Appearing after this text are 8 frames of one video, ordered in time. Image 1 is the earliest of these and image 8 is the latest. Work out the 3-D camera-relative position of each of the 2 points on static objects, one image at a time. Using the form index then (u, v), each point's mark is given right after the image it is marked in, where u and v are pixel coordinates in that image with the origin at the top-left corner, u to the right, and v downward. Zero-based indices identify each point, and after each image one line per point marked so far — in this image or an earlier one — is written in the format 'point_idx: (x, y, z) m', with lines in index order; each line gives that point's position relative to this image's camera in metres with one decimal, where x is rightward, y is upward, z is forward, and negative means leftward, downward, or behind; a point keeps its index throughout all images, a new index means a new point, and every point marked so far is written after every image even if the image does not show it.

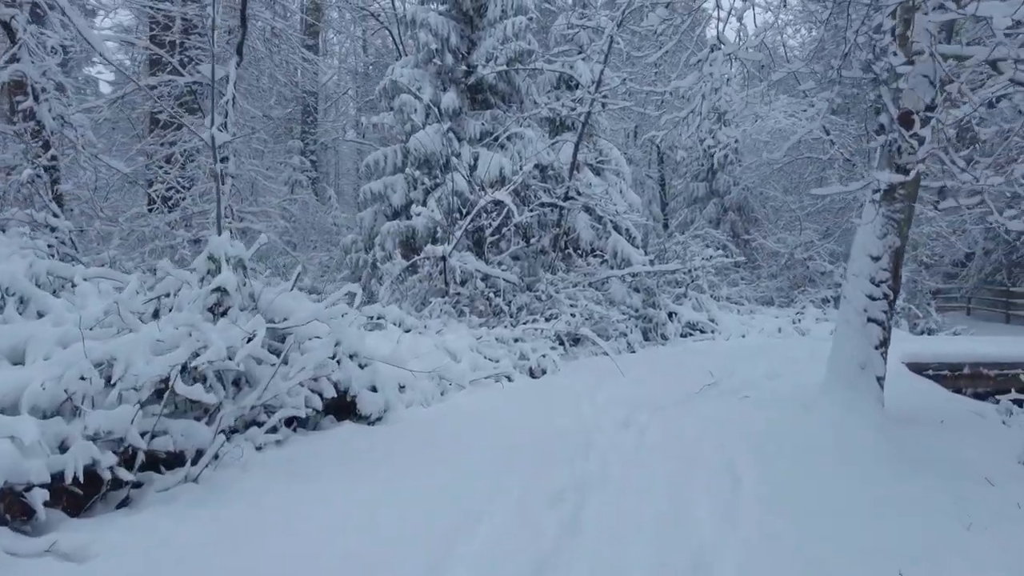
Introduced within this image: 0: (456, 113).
0: (-0.8, +2.6, +9.8) m
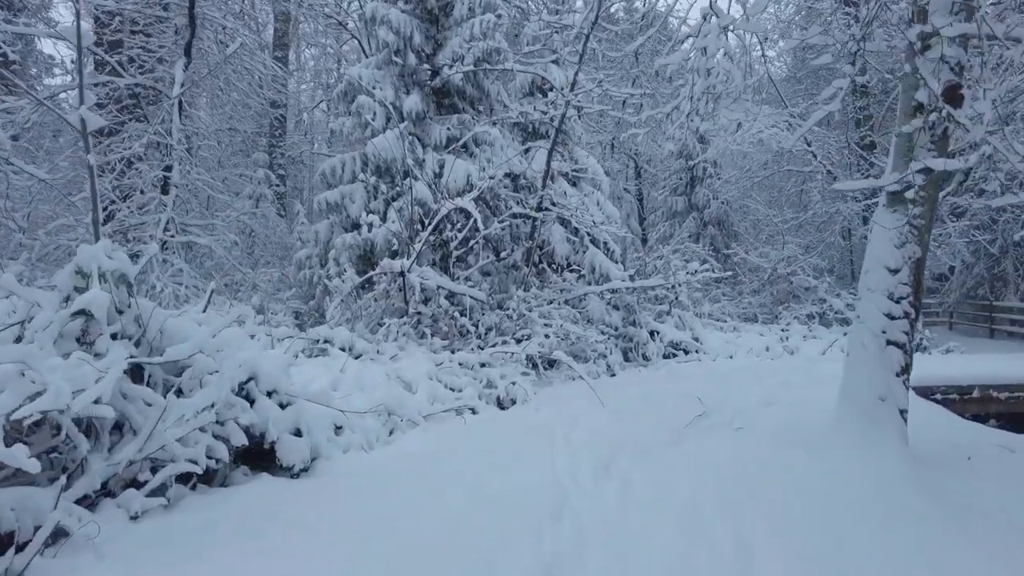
0: (-1.3, +2.3, +9.1) m
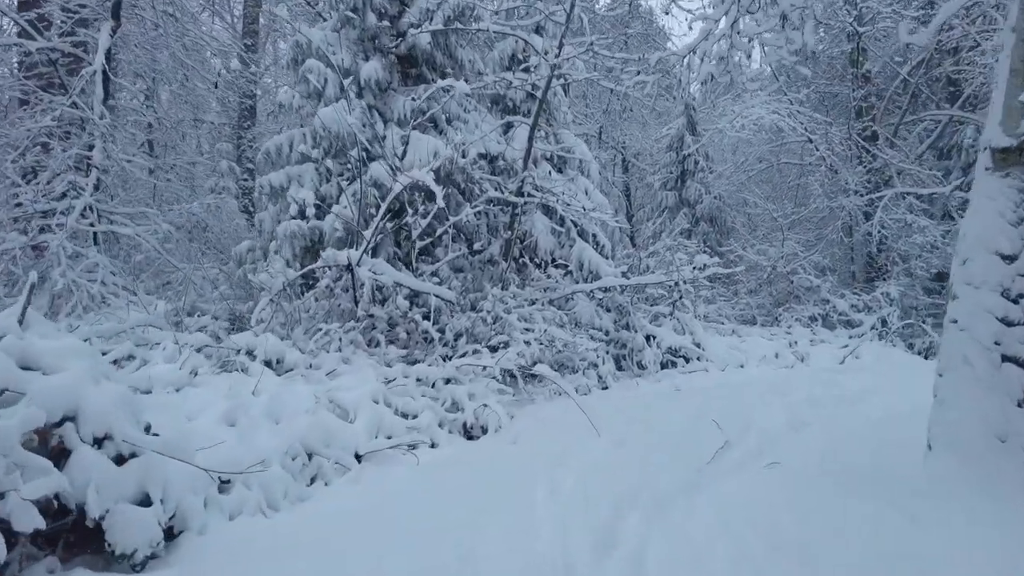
0: (-1.5, +2.4, +7.8) m
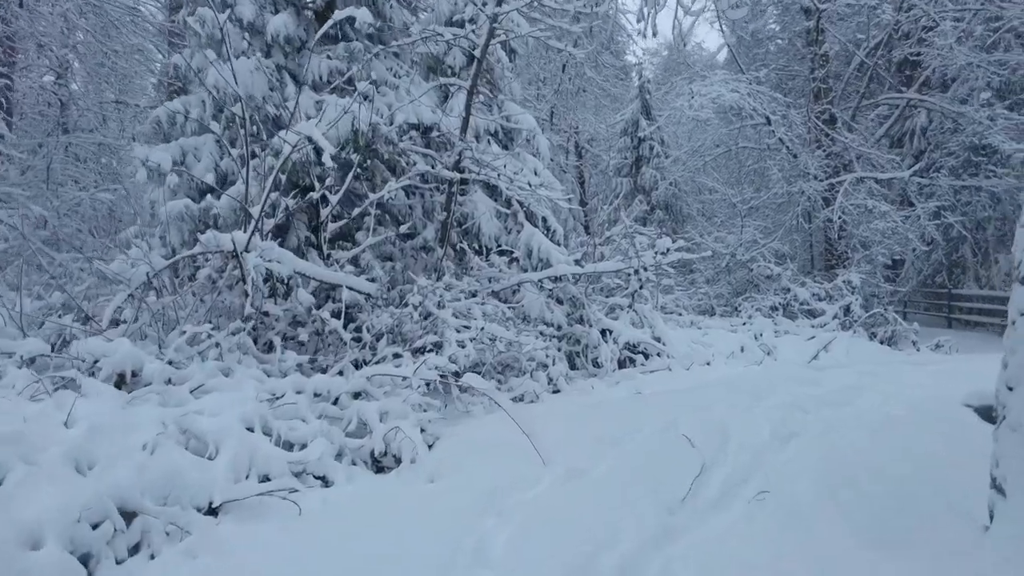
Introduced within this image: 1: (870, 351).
0: (-2.2, +2.4, +6.7) m
1: (+4.5, -0.8, +8.4) m
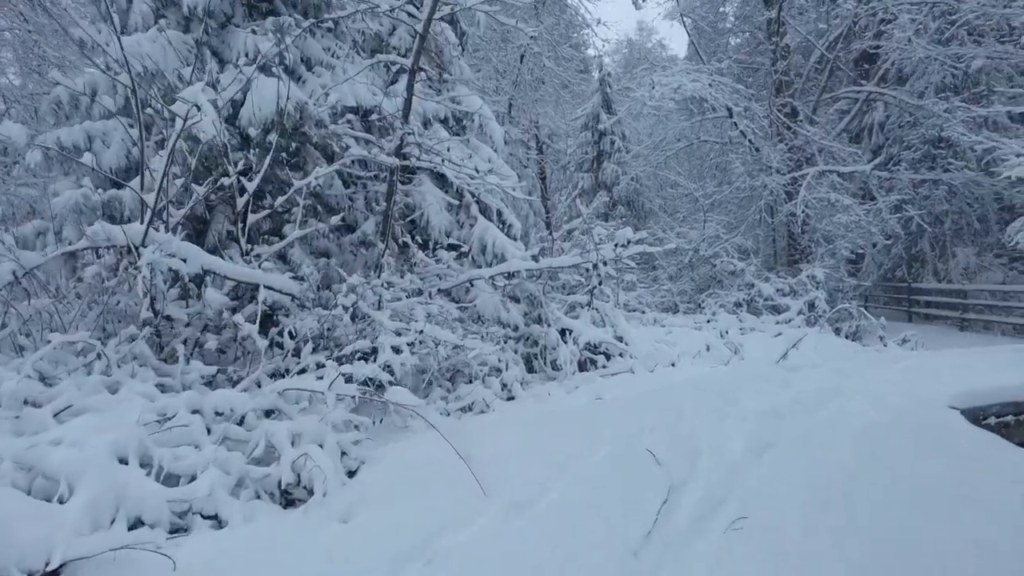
0: (-2.7, +2.4, +6.0) m
1: (+4.0, -0.7, +8.1) m
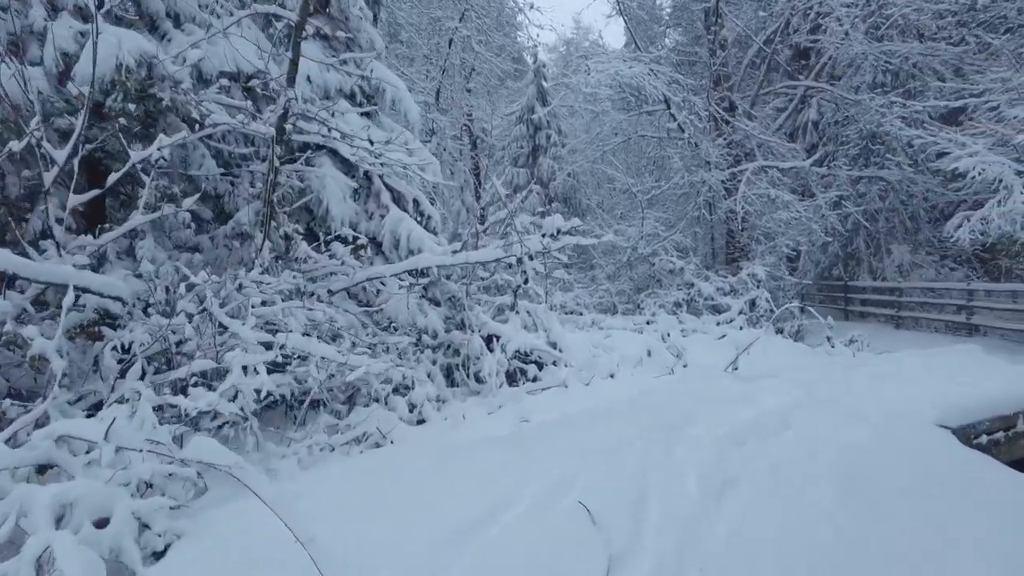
0: (-3.4, +2.4, +4.8) m
1: (+3.1, -0.7, +7.5) m
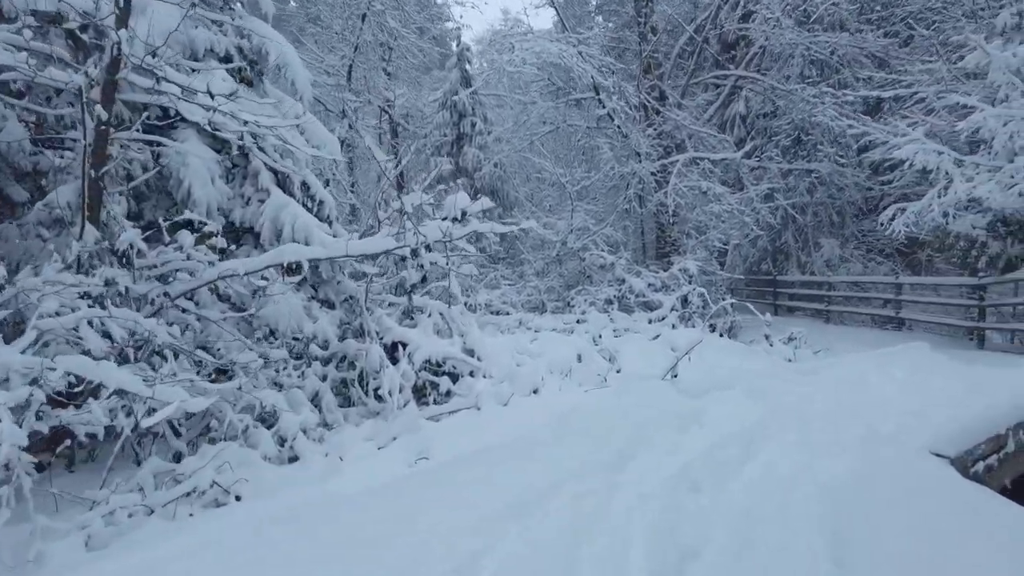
0: (-4.0, +2.4, +3.5) m
1: (+2.2, -0.7, +6.9) m
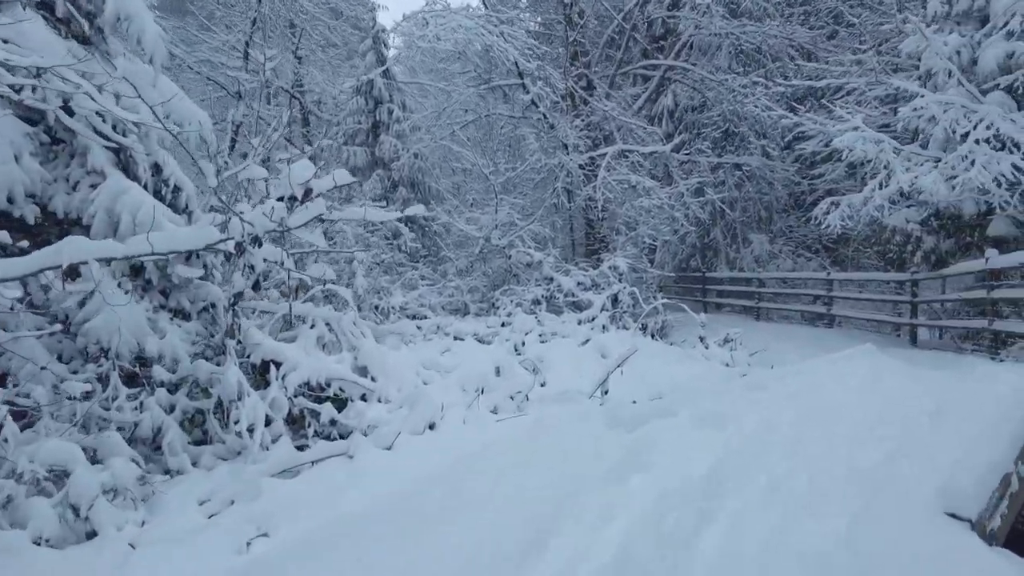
0: (-4.4, +2.3, +2.2) m
1: (+1.4, -0.7, +6.1) m
